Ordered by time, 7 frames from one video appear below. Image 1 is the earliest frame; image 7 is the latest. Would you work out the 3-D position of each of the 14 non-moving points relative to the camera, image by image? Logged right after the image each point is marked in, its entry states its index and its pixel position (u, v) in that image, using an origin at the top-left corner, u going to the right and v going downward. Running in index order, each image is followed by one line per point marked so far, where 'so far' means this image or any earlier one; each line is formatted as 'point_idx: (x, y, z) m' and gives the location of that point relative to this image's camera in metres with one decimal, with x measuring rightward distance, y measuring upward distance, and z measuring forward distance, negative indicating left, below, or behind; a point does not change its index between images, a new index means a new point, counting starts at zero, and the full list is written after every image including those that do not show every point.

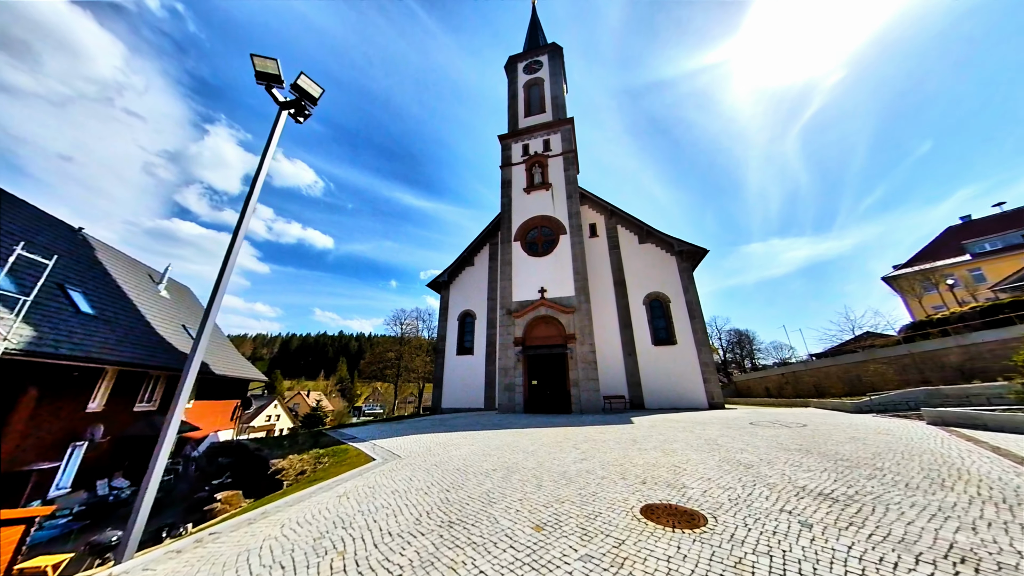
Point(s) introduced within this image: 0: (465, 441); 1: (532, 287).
0: (-1.2, -3.9, +8.1) m
1: (+1.1, +0.1, +17.3) m
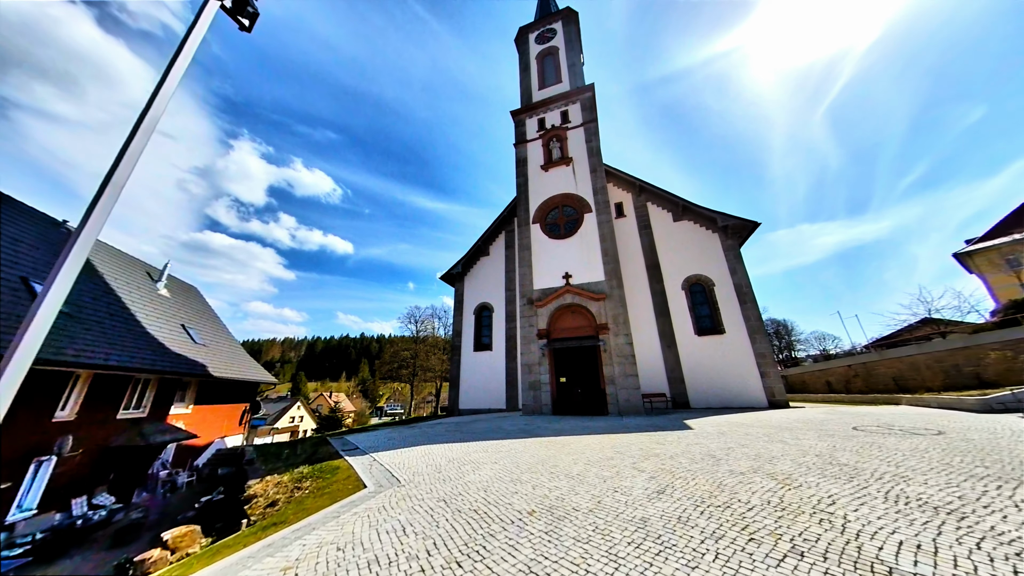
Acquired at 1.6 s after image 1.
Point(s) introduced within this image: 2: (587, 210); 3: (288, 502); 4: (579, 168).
0: (-0.5, -3.4, +6.4) m
1: (+2.1, +0.7, +15.4) m
2: (+3.7, +3.9, +16.1) m
3: (-3.4, -3.3, +4.9) m
4: (+3.6, +6.4, +17.1) m
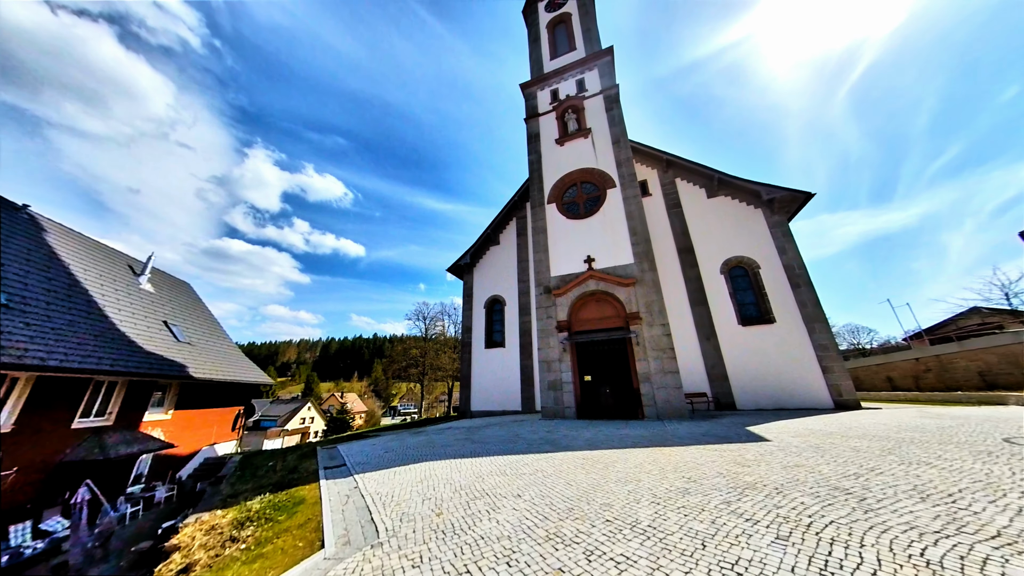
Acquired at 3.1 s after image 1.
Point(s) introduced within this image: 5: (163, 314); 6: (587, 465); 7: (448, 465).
0: (-0.1, -2.9, +4.7) m
1: (+2.7, +1.3, +13.6) m
2: (+4.3, +4.5, +14.2) m
3: (-3.1, -2.8, +3.2) m
4: (+4.1, +7.1, +15.2) m
5: (-14.2, -1.1, +13.0) m
6: (+1.3, -3.0, +5.5) m
7: (-1.2, -3.3, +6.0) m
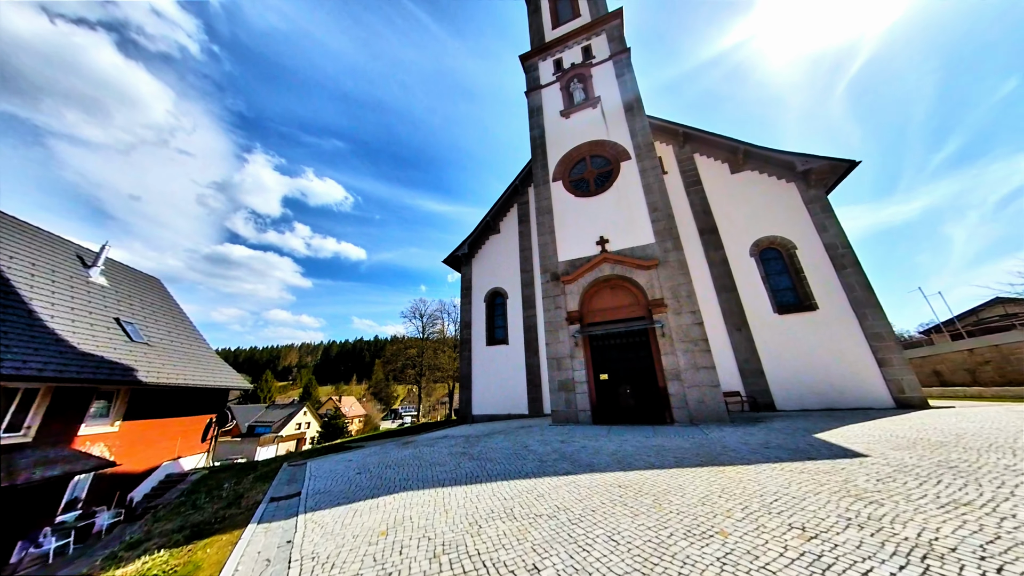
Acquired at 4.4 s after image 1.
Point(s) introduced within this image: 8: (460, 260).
0: (0.0, -2.4, +3.0) m
1: (+2.7, +1.8, +11.9) m
2: (+4.3, +5.1, +12.5) m
3: (-2.9, -2.4, +1.6) m
4: (+4.1, +7.6, +13.6) m
5: (-14.0, -0.8, +11.4) m
6: (+1.4, -2.5, +3.9) m
7: (-1.1, -2.9, +4.4) m
8: (-3.0, +1.6, +18.5) m
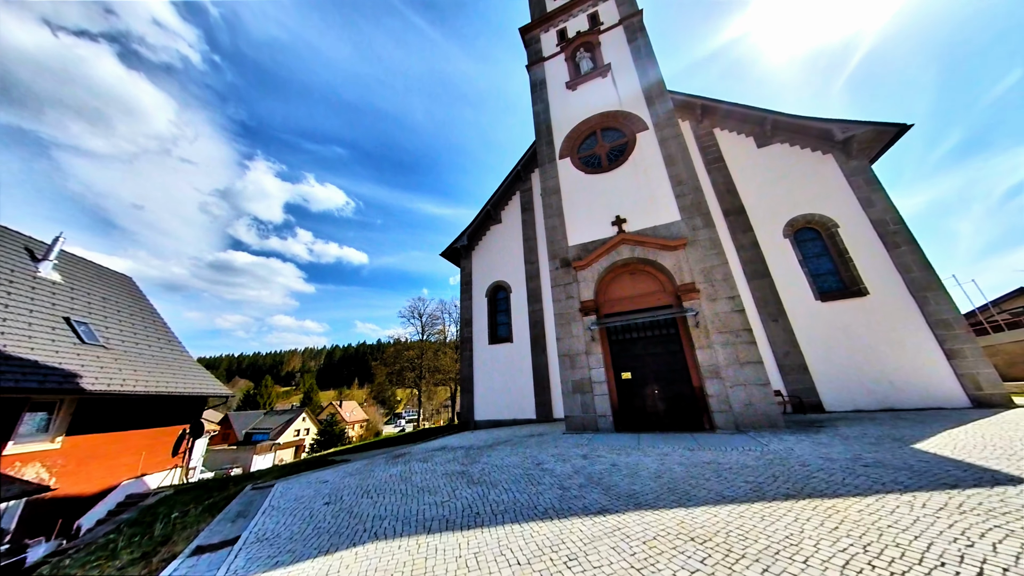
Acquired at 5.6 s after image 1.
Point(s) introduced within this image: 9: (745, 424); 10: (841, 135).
0: (+0.2, -2.0, +1.6) m
1: (+2.9, +2.3, +10.5) m
2: (+4.4, +5.5, +11.1) m
3: (-2.8, -2.0, +0.2) m
4: (+4.1, +8.0, +12.2) m
5: (-13.9, -0.7, +10.0) m
6: (+1.5, -2.1, +2.4) m
7: (-0.9, -2.5, +3.0) m
8: (-2.8, +1.9, +17.1) m
9: (+5.2, -3.0, +7.2) m
10: (+11.3, +5.2, +11.0) m
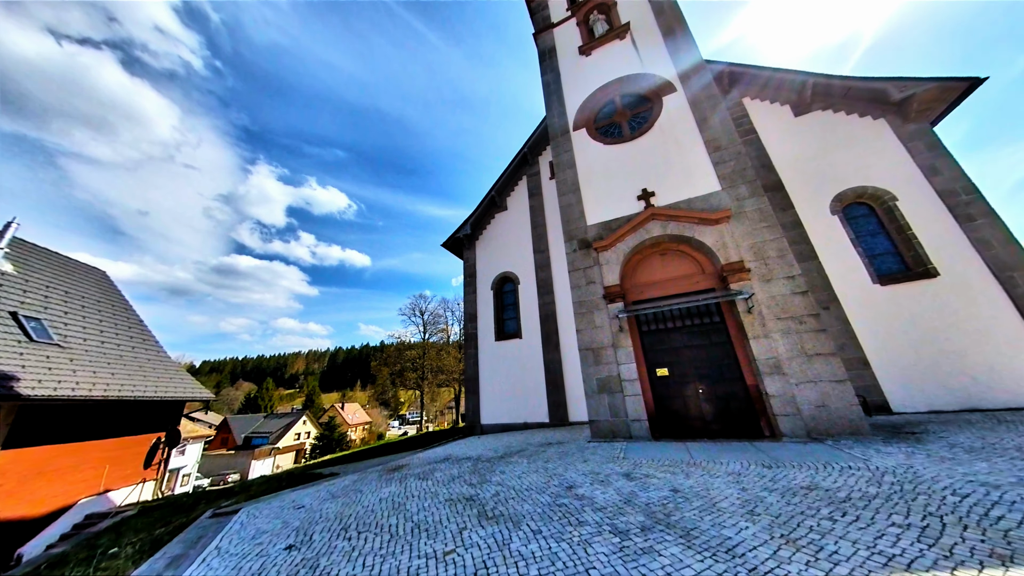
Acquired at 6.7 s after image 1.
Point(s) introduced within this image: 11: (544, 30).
0: (+0.4, -1.5, +0.3) m
1: (+3.2, +2.7, +9.1) m
2: (+4.6, +5.9, +9.8) m
3: (-2.5, -1.6, -1.1) m
4: (+4.4, +8.5, +10.9) m
5: (-13.6, -0.5, +8.8) m
6: (+1.8, -1.6, +1.1) m
7: (-0.6, -2.1, +1.6) m
8: (-2.5, +2.3, +15.8) m
9: (+5.5, -2.6, +5.8) m
10: (+11.5, +5.8, +9.7) m
11: (+1.3, +10.5, +13.0) m
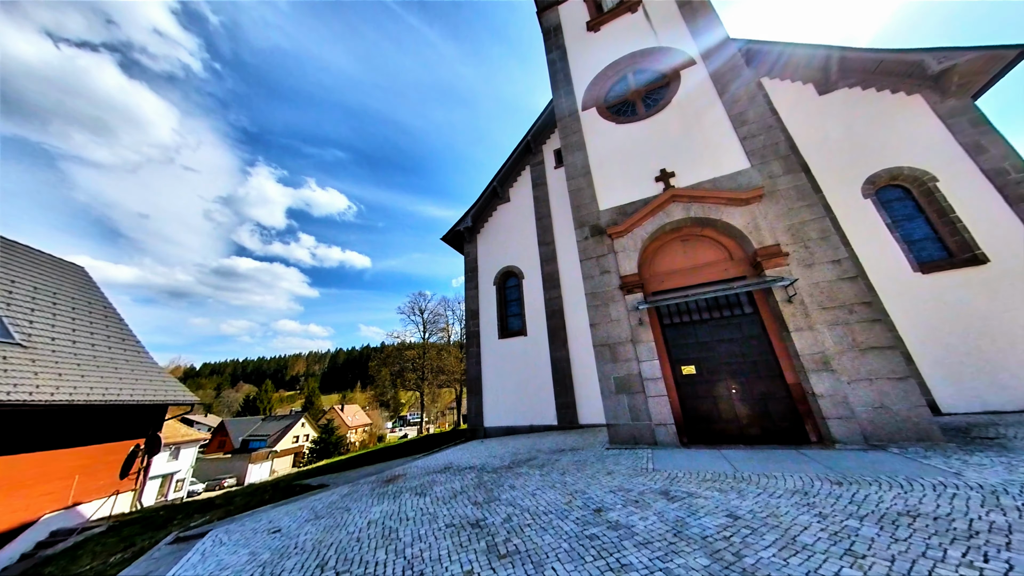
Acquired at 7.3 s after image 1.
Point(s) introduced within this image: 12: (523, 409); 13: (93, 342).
0: (+0.6, -1.3, -0.5) m
1: (+3.3, +2.9, +8.4) m
2: (+4.8, +6.2, +9.0) m
3: (-2.4, -1.4, -1.9) m
4: (+4.5, +8.7, +10.1) m
5: (-13.4, -0.3, +8.0) m
6: (+2.0, -1.4, +0.3) m
7: (-0.5, -1.8, +0.8) m
8: (-2.3, +2.5, +15.0) m
9: (+5.7, -2.3, +5.0) m
10: (+11.7, +6.1, +8.9) m
11: (+1.4, +10.7, +12.2) m
12: (+0.4, -4.3, +11.5) m
13: (-13.2, -1.8, +10.2) m
